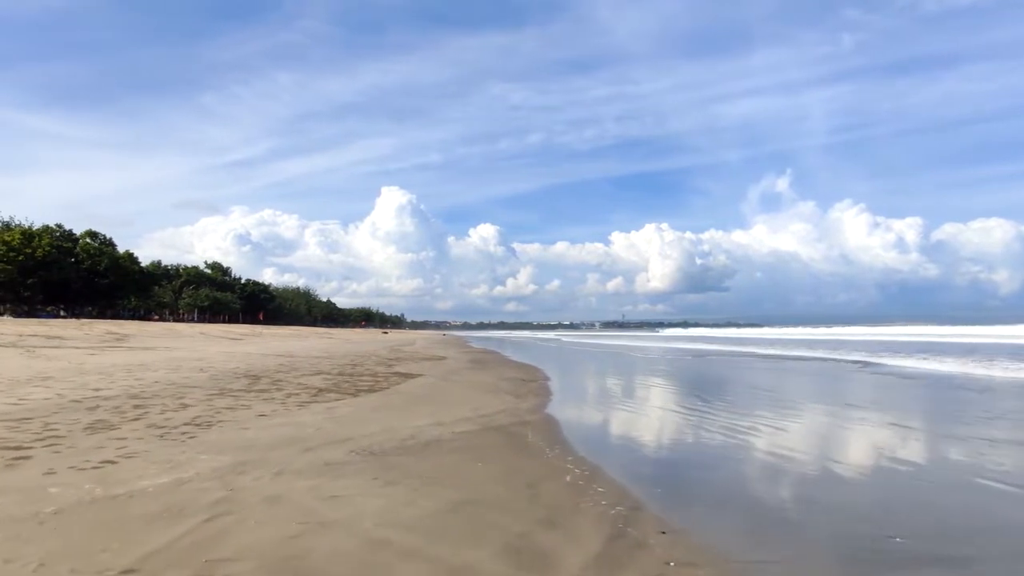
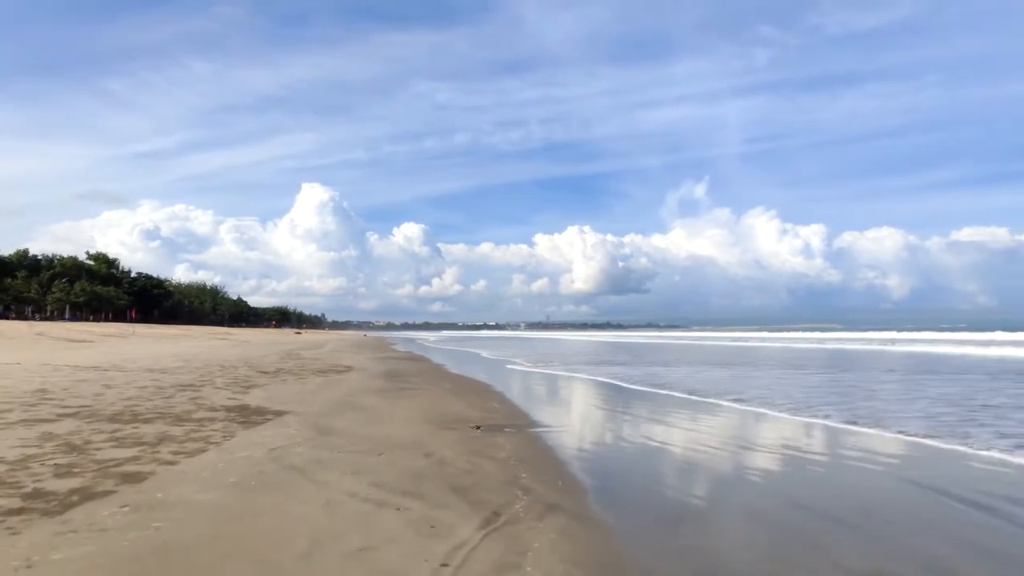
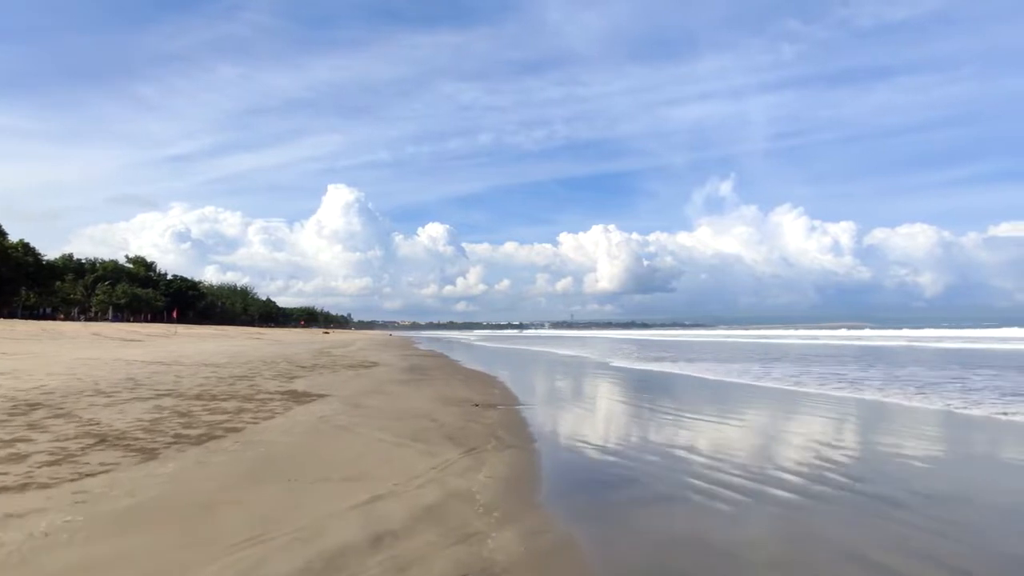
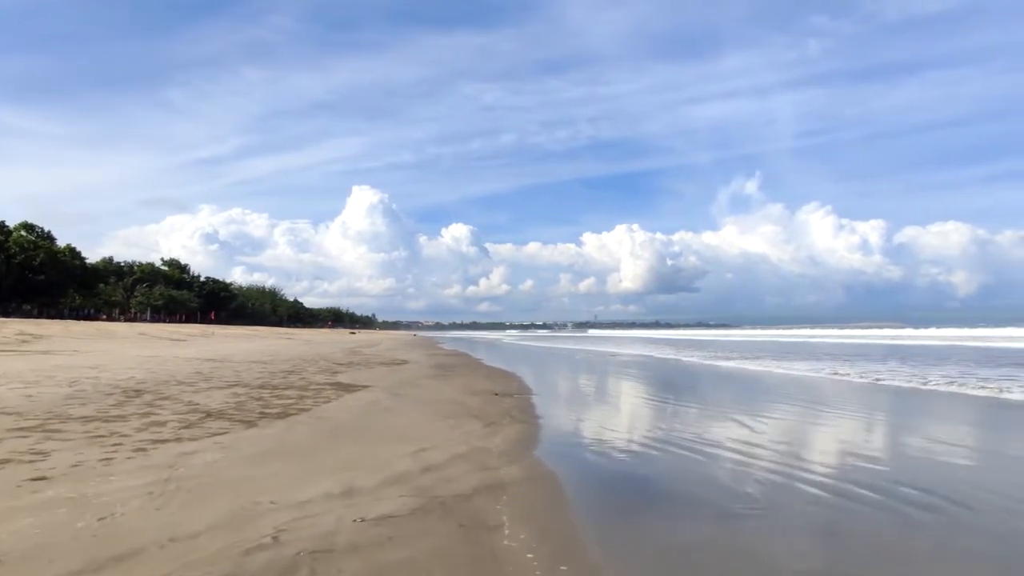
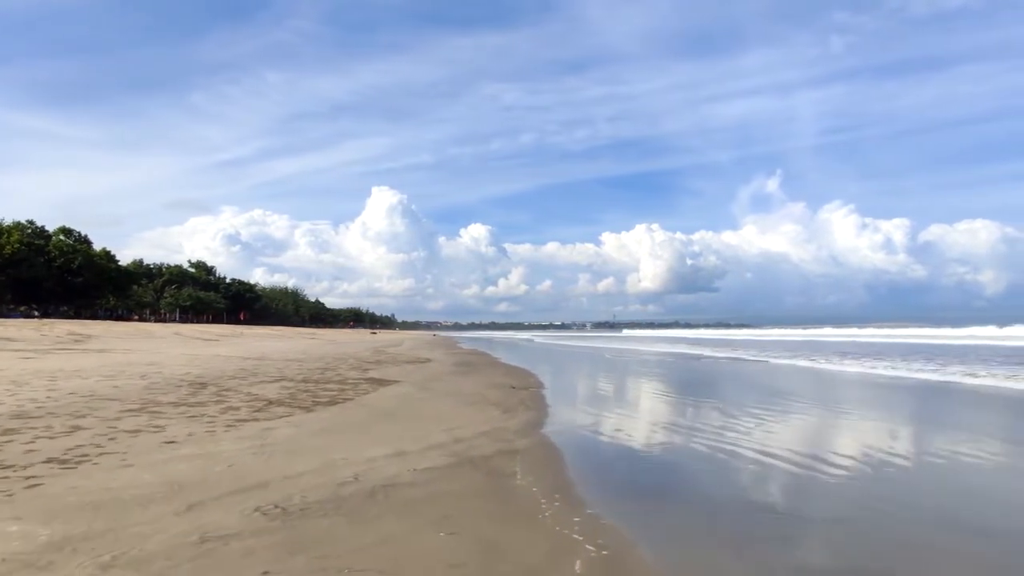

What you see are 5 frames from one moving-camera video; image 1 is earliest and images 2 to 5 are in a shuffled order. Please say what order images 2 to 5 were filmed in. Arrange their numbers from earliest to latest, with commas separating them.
5, 4, 3, 2
